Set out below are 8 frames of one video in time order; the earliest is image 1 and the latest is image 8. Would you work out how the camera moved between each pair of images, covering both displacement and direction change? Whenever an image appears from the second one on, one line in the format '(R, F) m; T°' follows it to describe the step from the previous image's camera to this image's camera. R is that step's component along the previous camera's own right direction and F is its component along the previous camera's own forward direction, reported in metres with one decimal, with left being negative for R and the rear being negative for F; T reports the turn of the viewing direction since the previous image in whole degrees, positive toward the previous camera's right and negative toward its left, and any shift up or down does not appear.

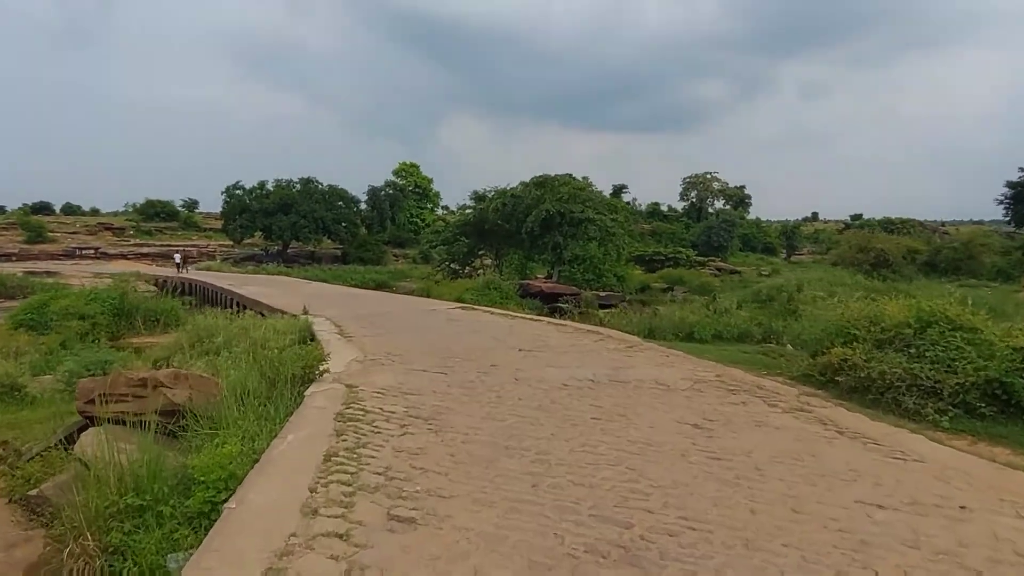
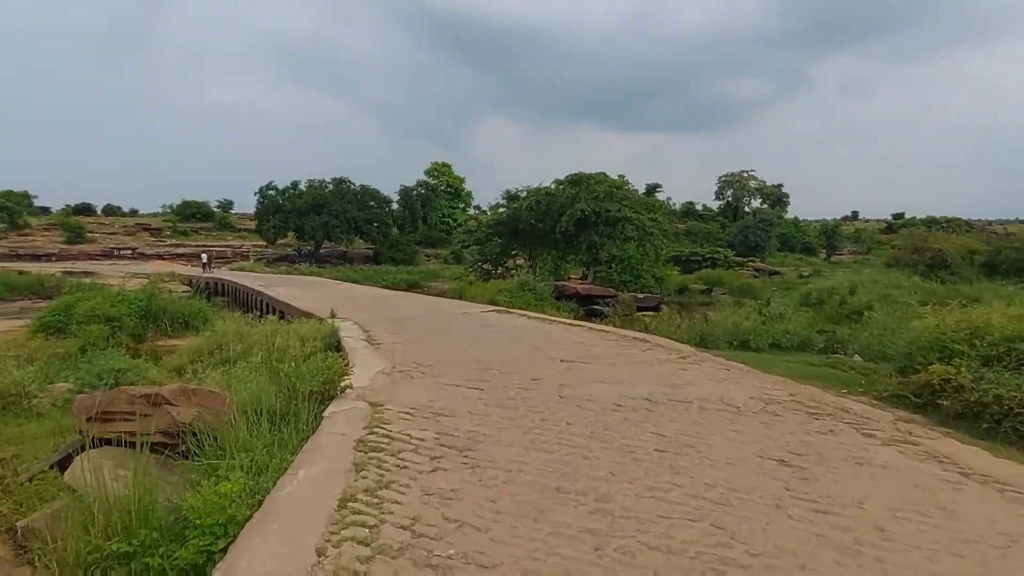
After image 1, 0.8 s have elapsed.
(-0.1, +0.8) m; -3°
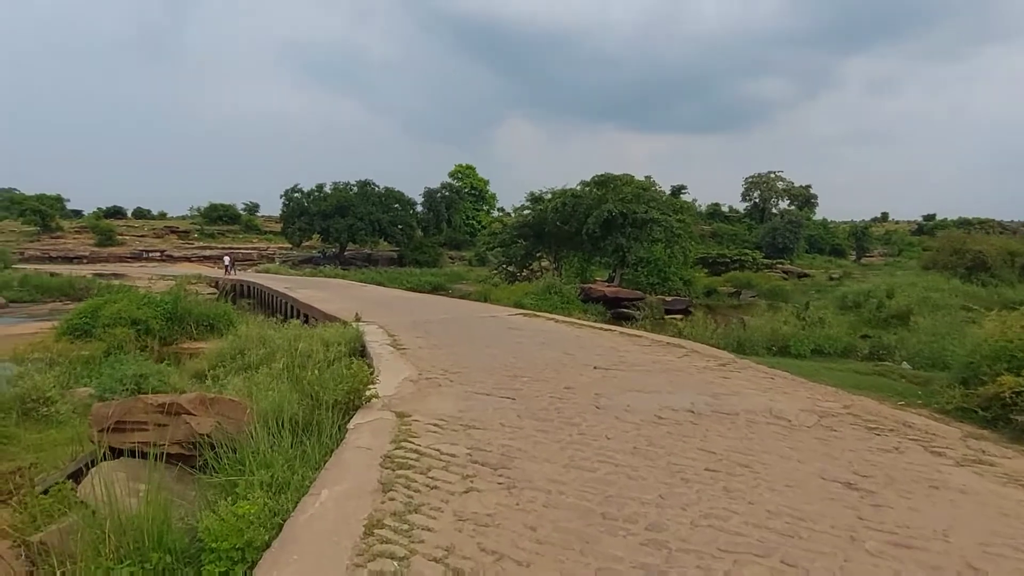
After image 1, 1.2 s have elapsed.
(-0.1, +0.3) m; -2°
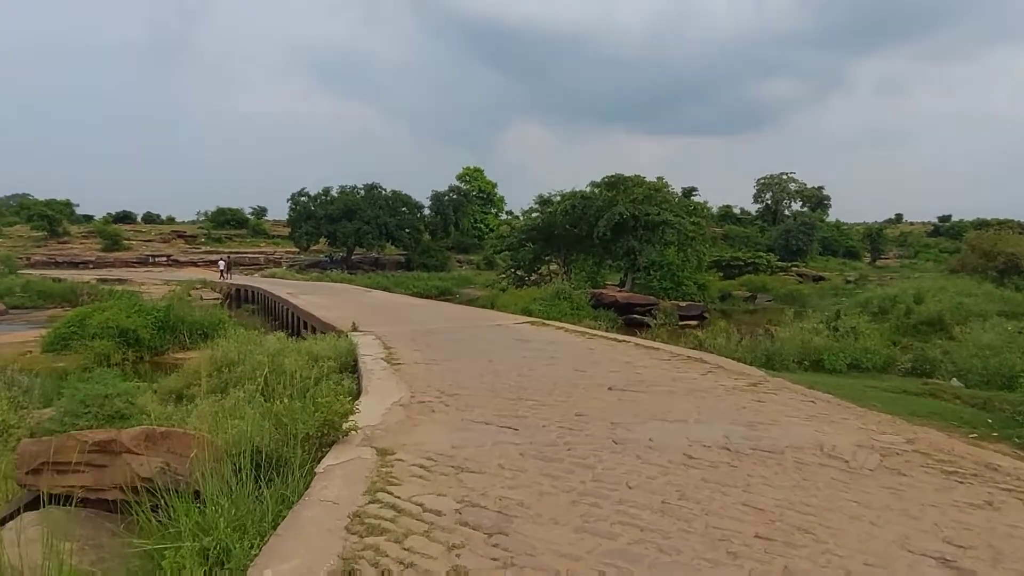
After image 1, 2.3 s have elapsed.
(+0.1, +0.8) m; -1°
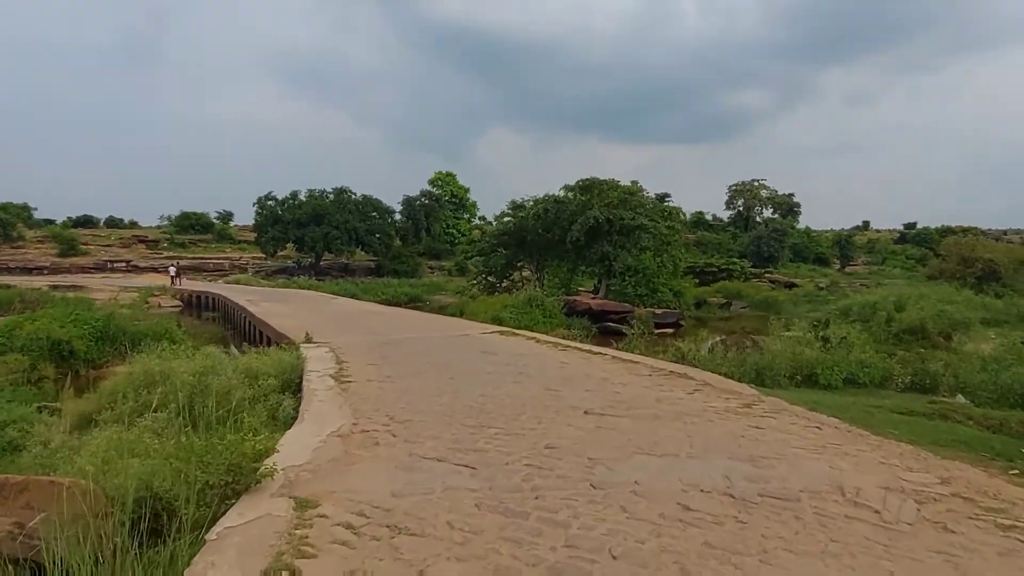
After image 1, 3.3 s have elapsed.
(+0.1, +0.9) m; +2°
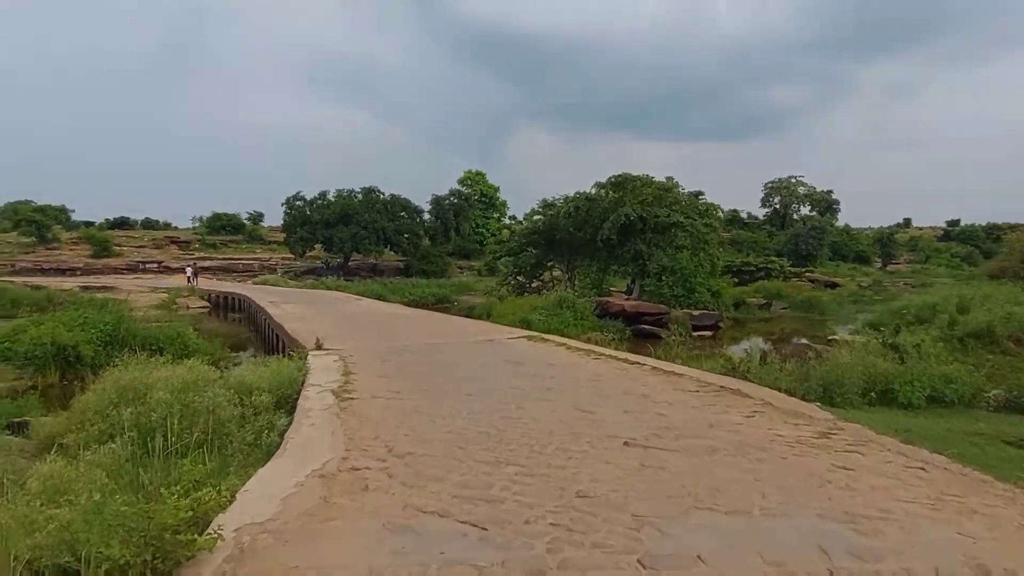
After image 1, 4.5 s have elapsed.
(0.0, +1.0) m; -3°
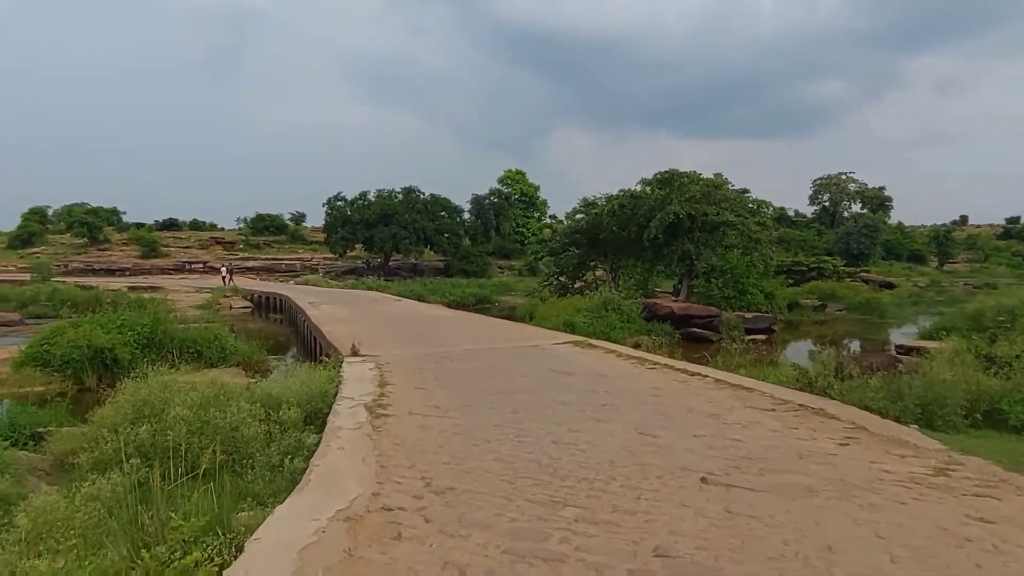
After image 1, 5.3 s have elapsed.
(-0.1, +0.7) m; -3°
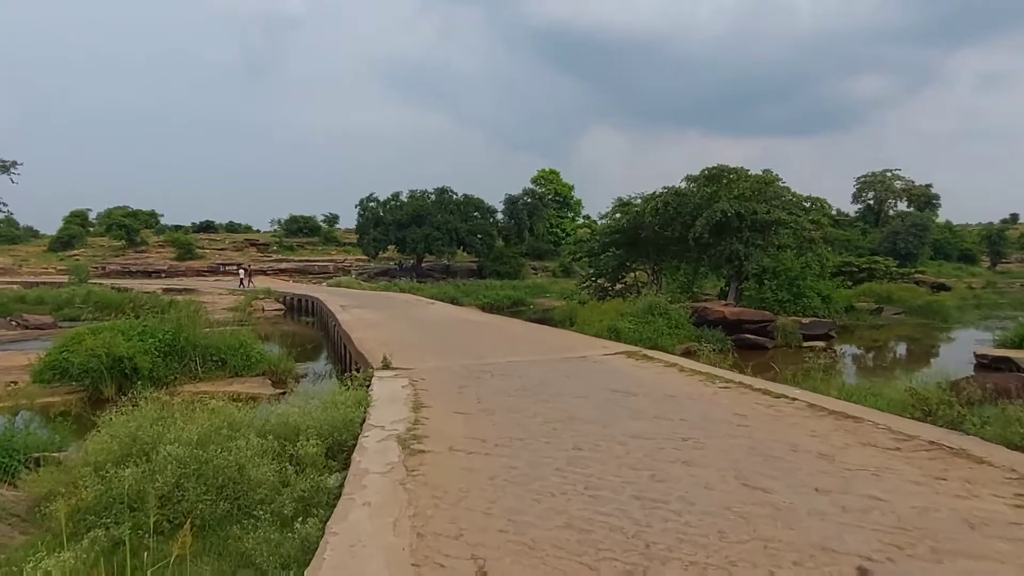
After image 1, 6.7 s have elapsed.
(-0.2, +1.1) m; -3°
